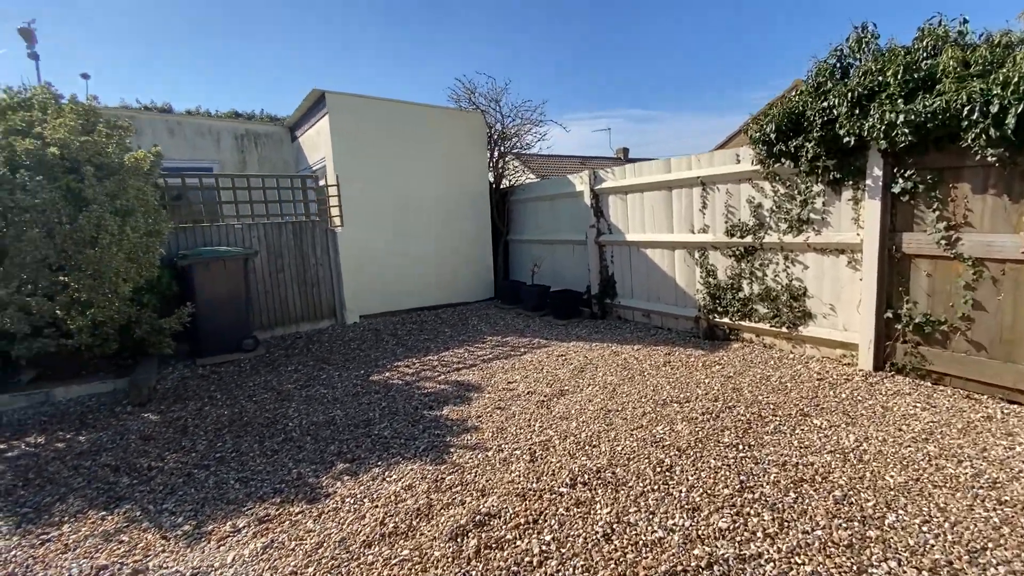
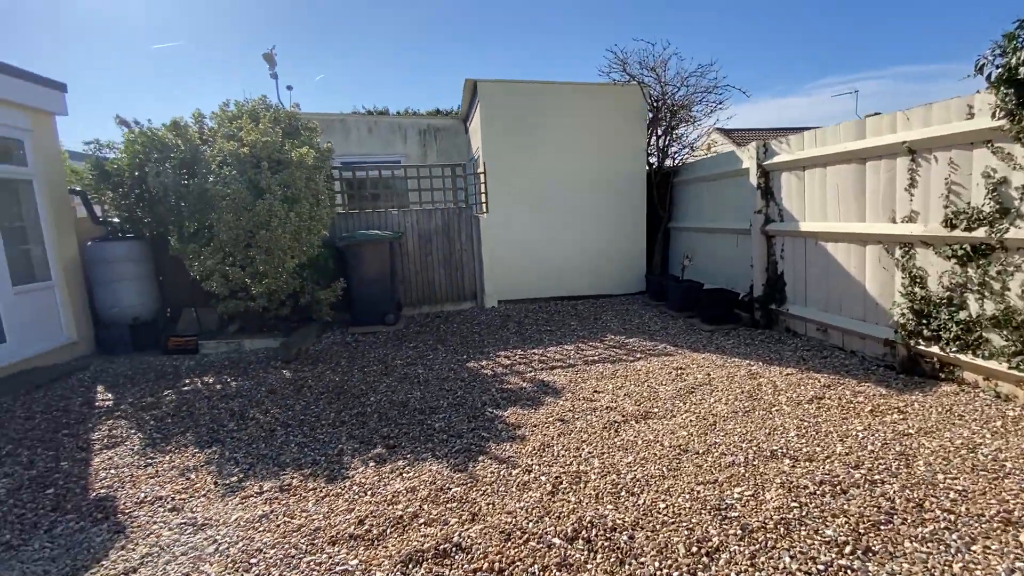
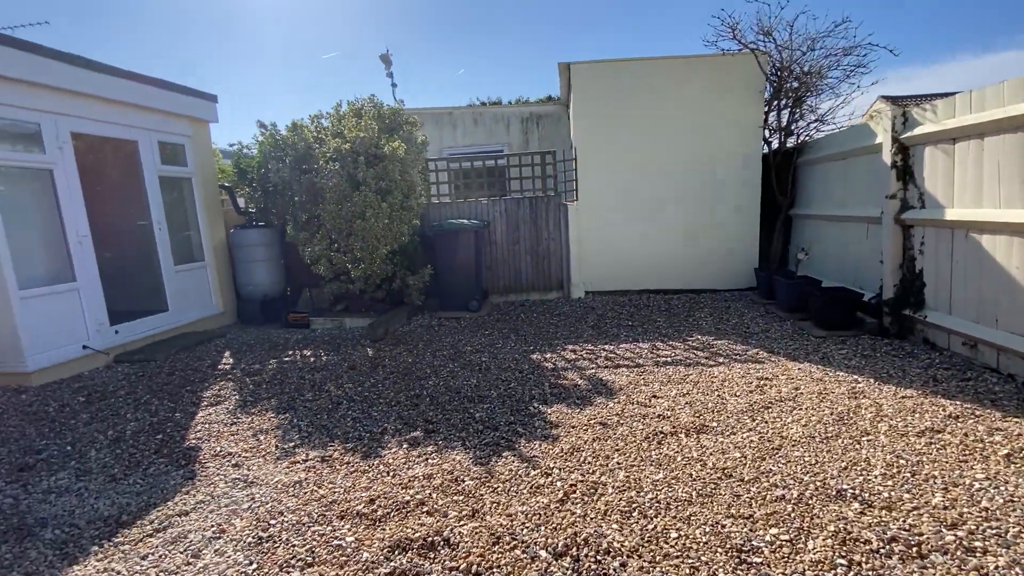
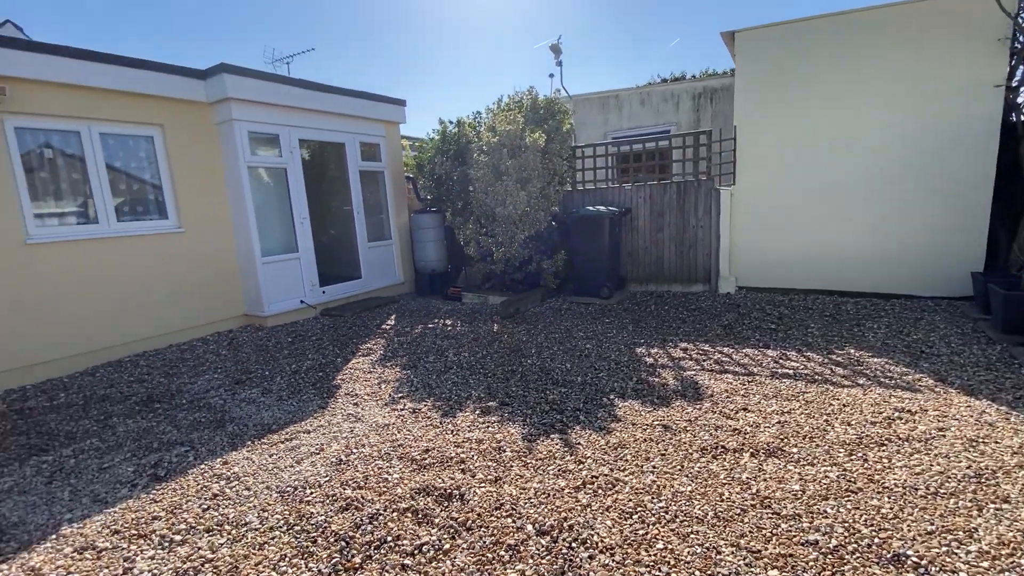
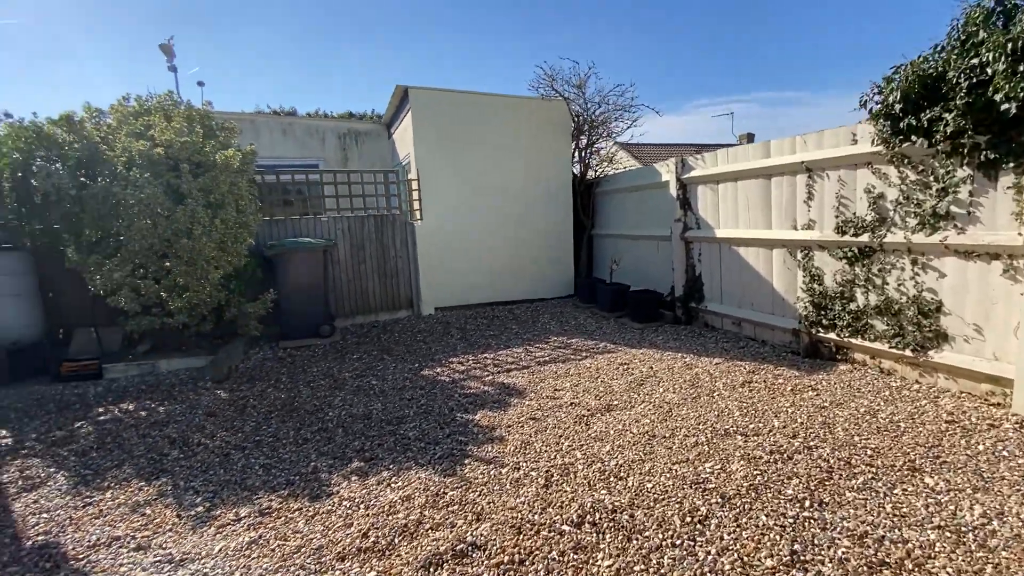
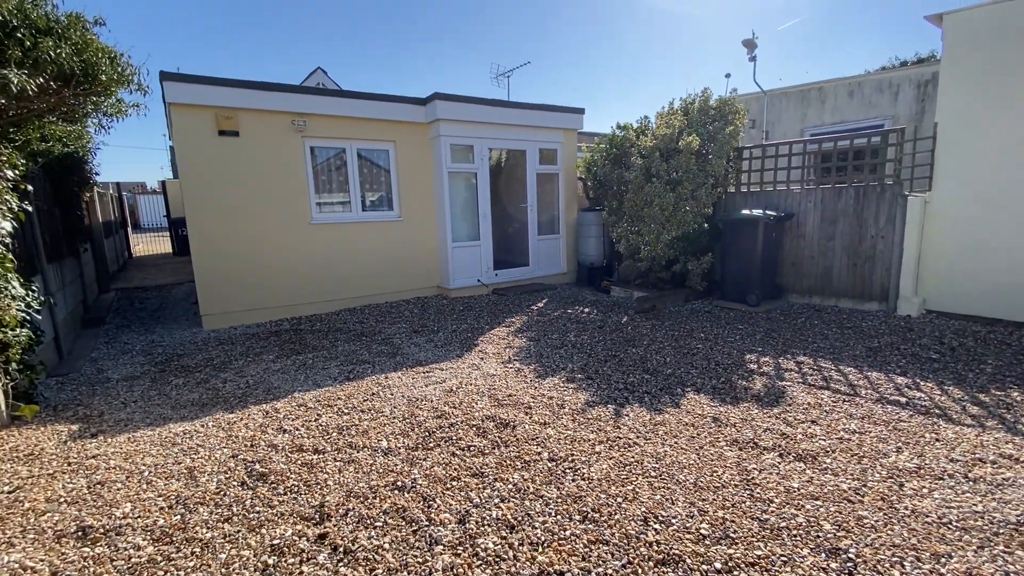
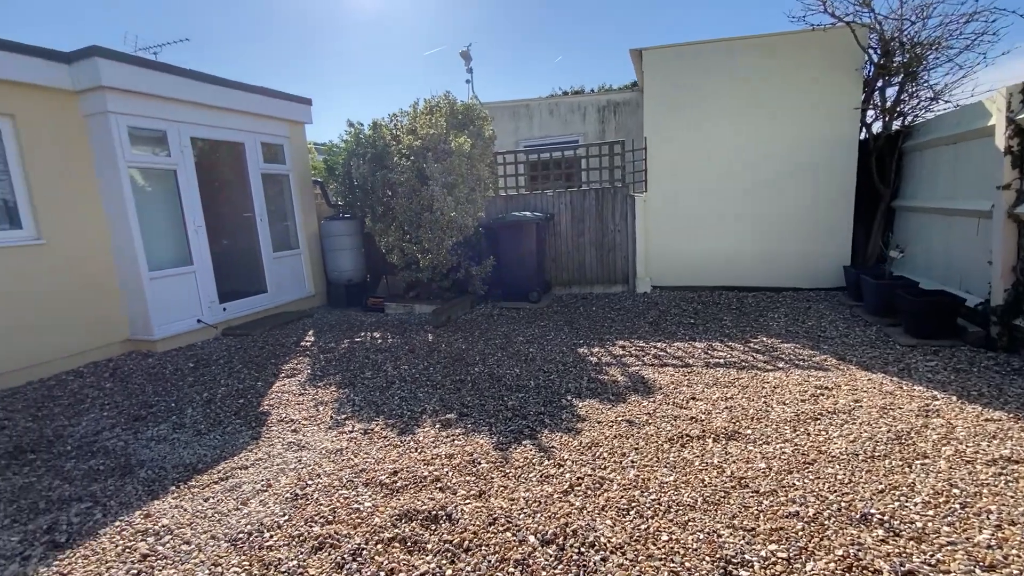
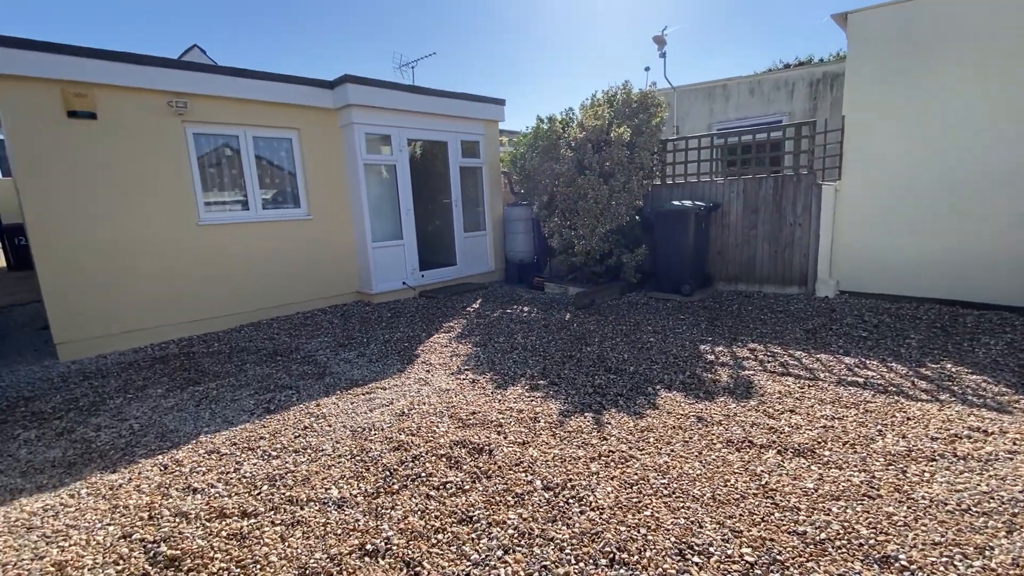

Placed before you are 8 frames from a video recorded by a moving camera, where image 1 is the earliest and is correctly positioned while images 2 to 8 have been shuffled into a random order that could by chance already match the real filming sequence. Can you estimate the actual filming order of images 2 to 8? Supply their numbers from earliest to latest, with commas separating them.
5, 2, 3, 7, 4, 8, 6
